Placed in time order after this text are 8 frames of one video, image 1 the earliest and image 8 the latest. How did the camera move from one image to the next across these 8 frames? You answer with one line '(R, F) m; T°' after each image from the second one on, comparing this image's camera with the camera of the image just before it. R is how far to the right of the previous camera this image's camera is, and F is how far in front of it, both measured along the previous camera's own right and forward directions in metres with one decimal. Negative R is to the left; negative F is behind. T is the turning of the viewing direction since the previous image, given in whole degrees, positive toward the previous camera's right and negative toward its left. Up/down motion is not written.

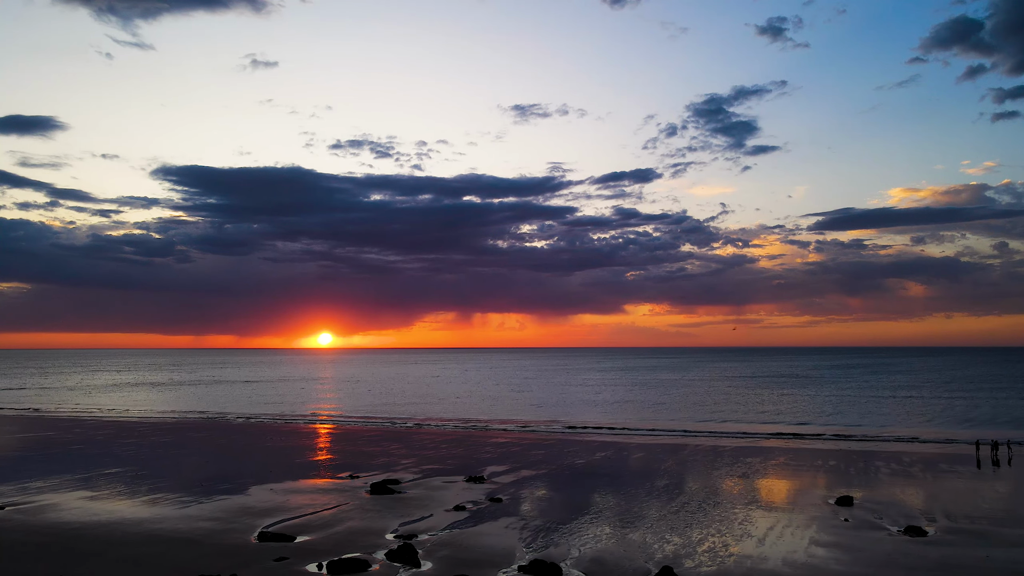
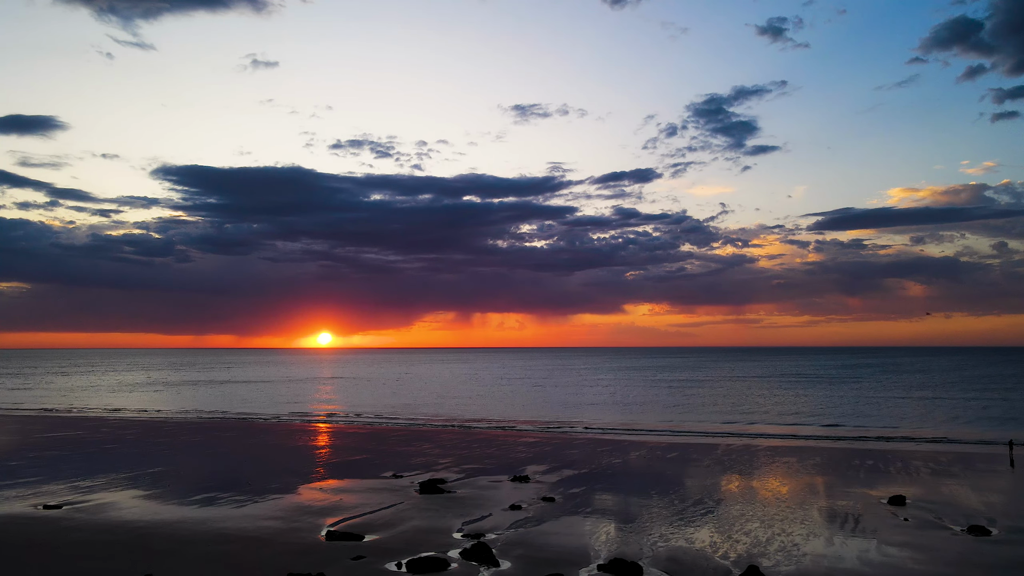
(-1.5, 0.0) m; 0°
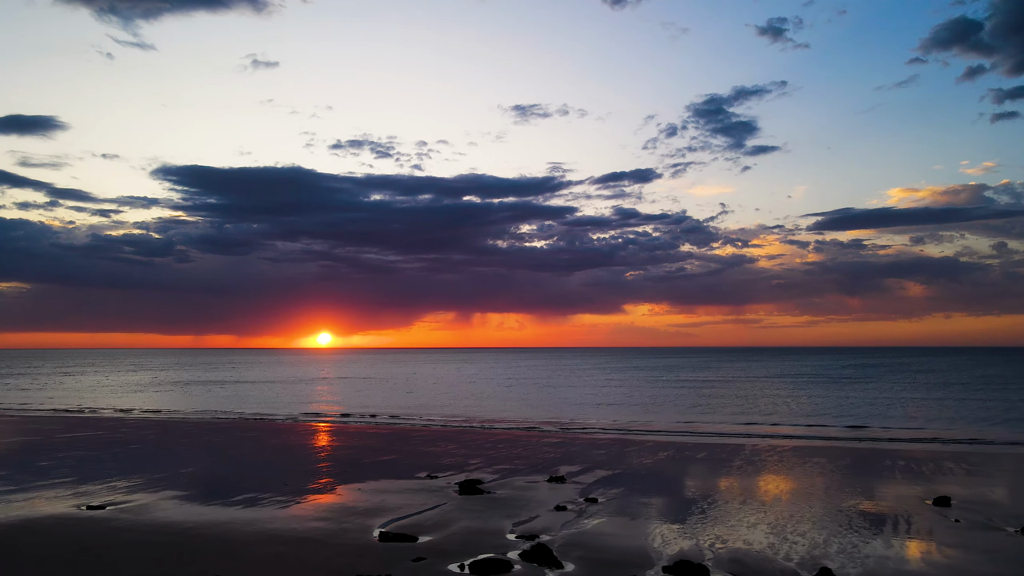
(-1.2, +0.1) m; 0°
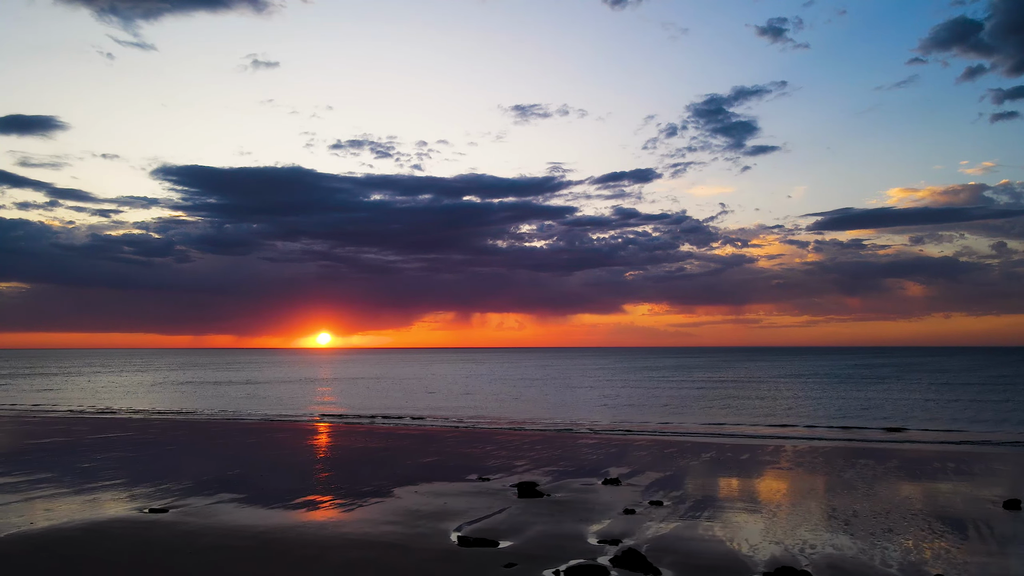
(-1.8, +0.2) m; 0°
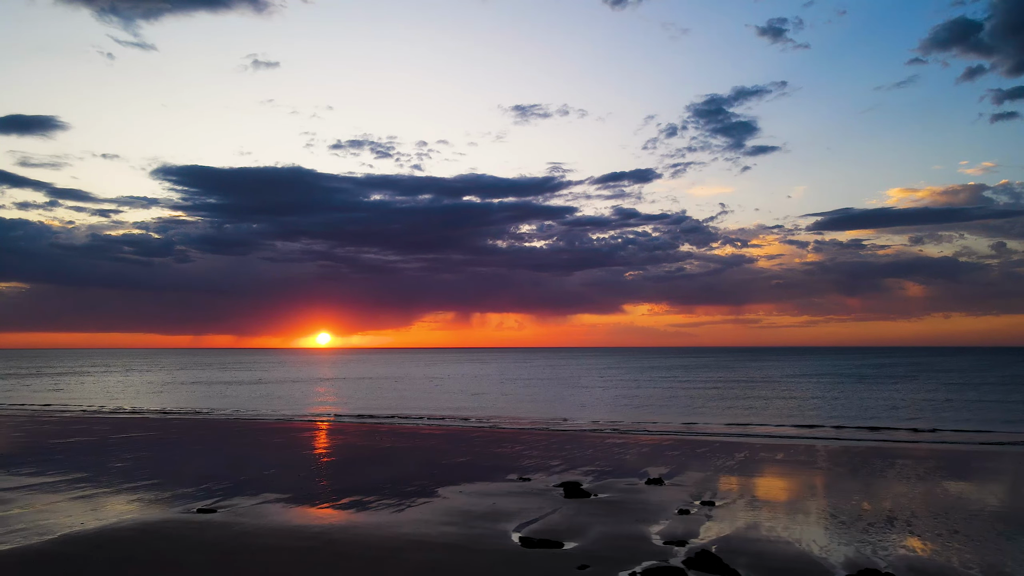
(-1.4, +0.2) m; 0°
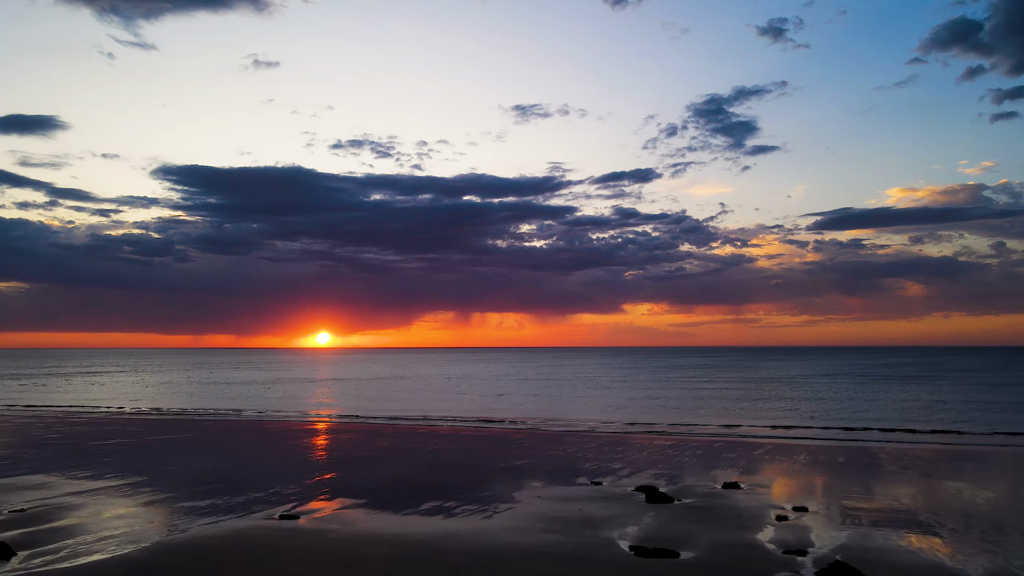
(-2.3, +0.5) m; 0°
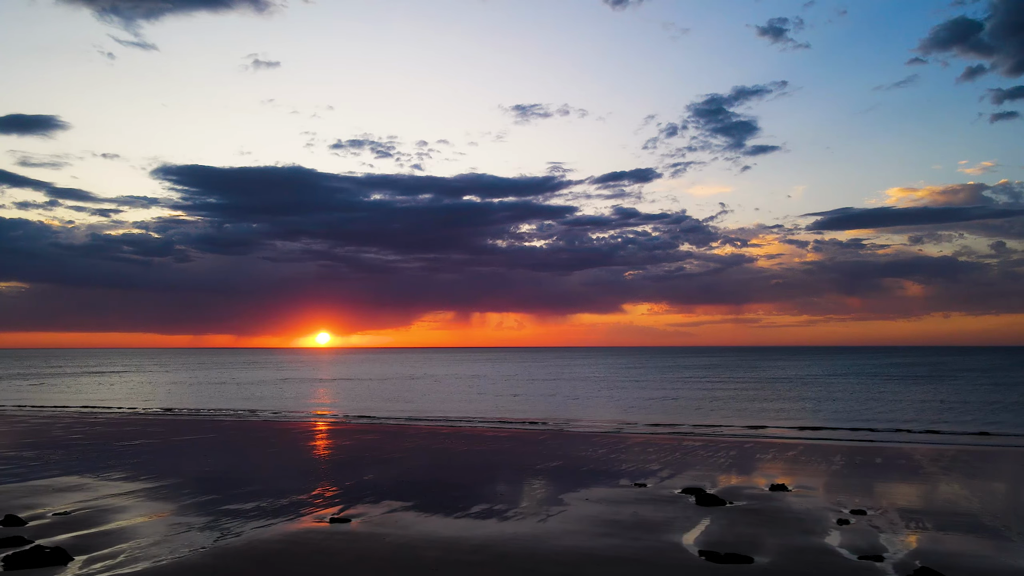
(-1.4, +0.3) m; 0°
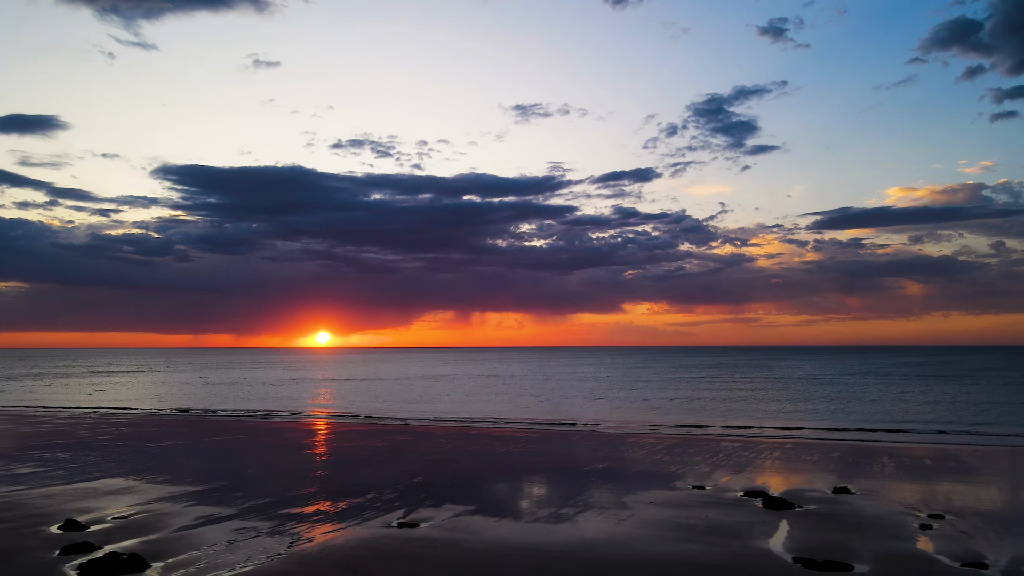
(-1.7, +0.4) m; 0°
